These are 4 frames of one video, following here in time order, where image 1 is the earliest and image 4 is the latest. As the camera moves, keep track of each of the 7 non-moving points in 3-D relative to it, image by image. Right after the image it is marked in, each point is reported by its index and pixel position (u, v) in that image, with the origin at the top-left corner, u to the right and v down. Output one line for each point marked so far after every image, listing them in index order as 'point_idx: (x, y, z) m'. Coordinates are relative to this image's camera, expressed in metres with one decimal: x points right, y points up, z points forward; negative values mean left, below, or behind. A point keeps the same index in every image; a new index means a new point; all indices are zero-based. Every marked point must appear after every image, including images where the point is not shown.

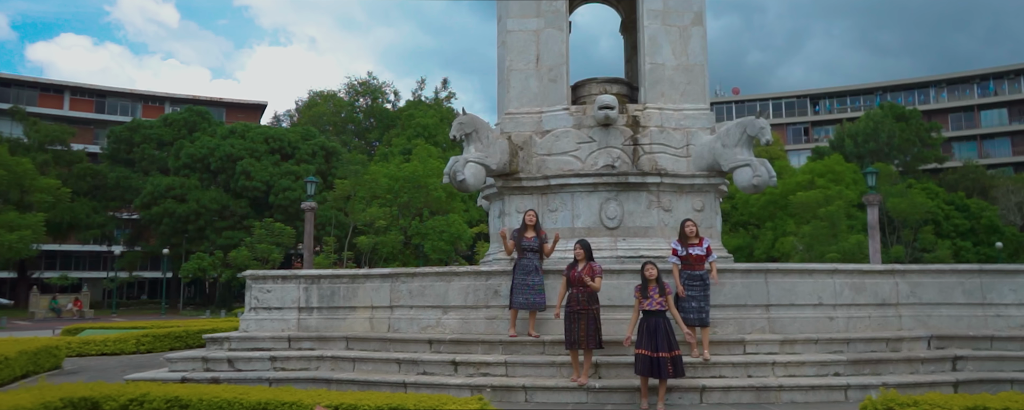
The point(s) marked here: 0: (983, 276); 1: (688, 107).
0: (+5.5, -0.8, +8.0) m
1: (+2.9, +1.6, +11.5) m
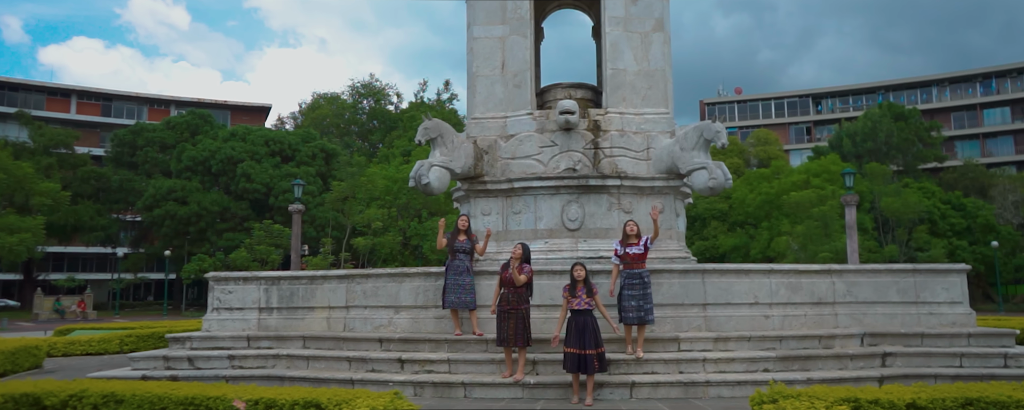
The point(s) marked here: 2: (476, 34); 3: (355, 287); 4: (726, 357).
0: (+4.9, -0.8, +8.3) m
1: (+2.3, +1.6, +11.8) m
2: (-0.6, +3.0, +12.3) m
3: (-1.9, -1.0, +8.5) m
4: (+2.2, -1.6, +7.2) m
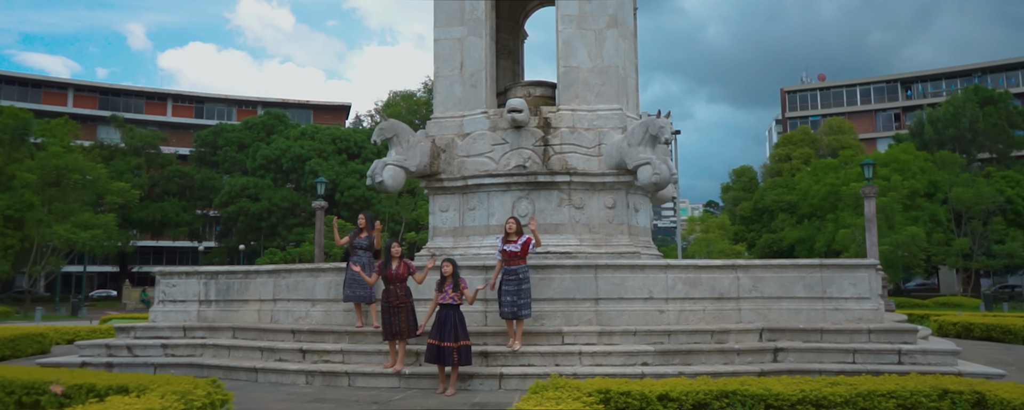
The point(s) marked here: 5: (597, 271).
0: (+3.7, -0.8, +8.1) m
1: (+1.5, +1.7, +11.8) m
2: (-1.4, +3.1, +12.6) m
3: (-3.1, -1.0, +9.1) m
4: (+1.0, -1.6, +7.4) m
5: (+1.0, -0.8, +8.0) m
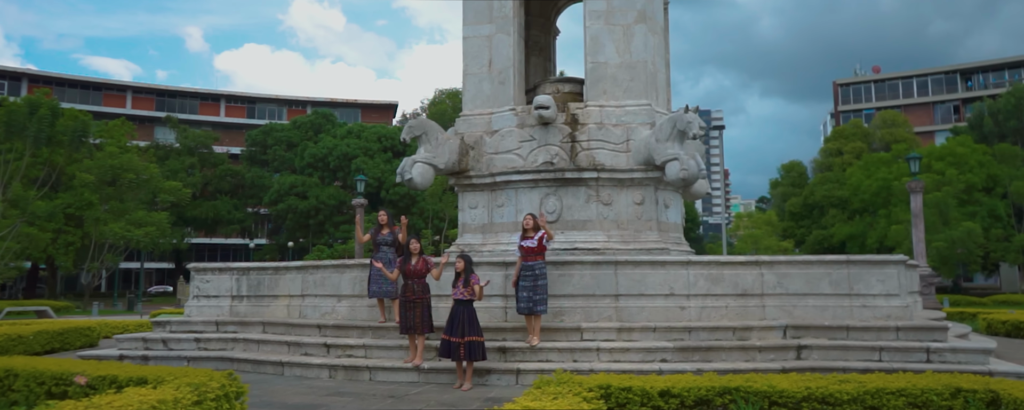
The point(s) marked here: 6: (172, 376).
0: (+3.9, -0.7, +7.9) m
1: (+2.0, +1.7, +11.8) m
2: (-0.9, +3.1, +12.7) m
3: (-2.7, -1.0, +9.3) m
4: (+1.1, -1.5, +7.3) m
5: (+1.2, -0.7, +8.0) m
6: (-2.6, -1.3, +5.4) m
